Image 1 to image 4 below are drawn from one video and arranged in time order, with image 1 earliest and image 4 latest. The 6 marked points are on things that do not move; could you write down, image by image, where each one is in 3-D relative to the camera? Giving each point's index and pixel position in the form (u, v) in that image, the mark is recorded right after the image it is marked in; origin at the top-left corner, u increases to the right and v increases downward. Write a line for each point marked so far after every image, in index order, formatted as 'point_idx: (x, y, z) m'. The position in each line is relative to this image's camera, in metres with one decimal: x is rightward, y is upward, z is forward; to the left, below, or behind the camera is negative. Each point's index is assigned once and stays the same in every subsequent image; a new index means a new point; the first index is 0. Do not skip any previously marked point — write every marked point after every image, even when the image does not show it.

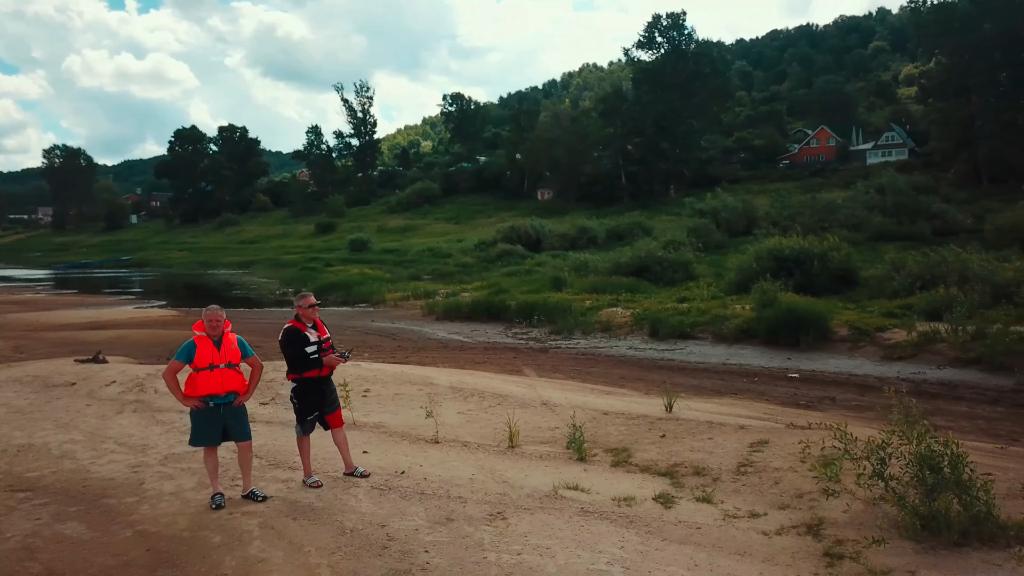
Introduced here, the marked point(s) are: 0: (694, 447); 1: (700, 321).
0: (+1.7, -1.4, +7.5) m
1: (+4.2, -0.7, +18.3) m
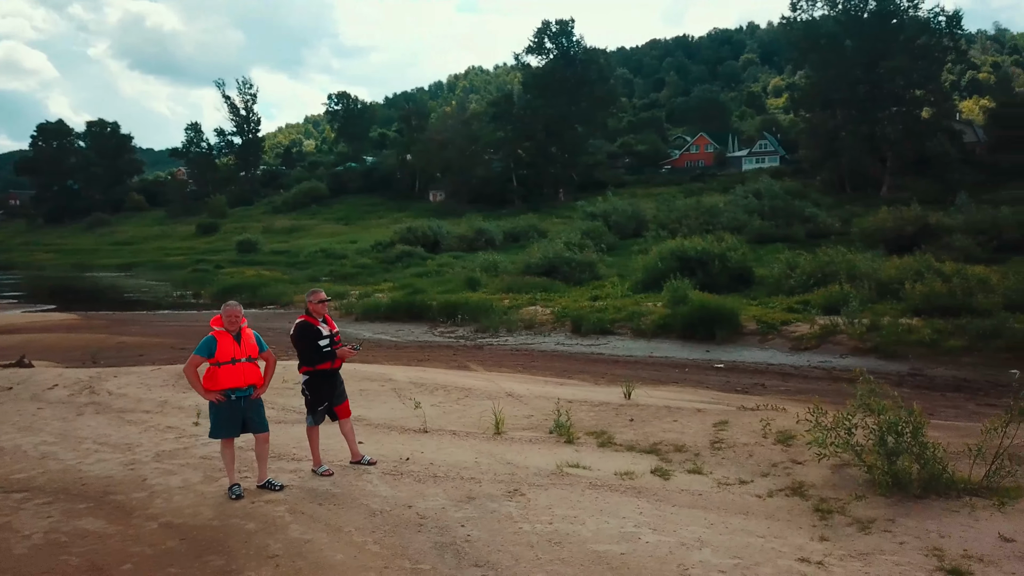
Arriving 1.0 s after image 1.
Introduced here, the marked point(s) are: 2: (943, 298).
0: (+1.5, -1.4, +8.2) m
1: (+2.5, -0.7, +19.2) m
2: (+8.7, -0.2, +16.7) m
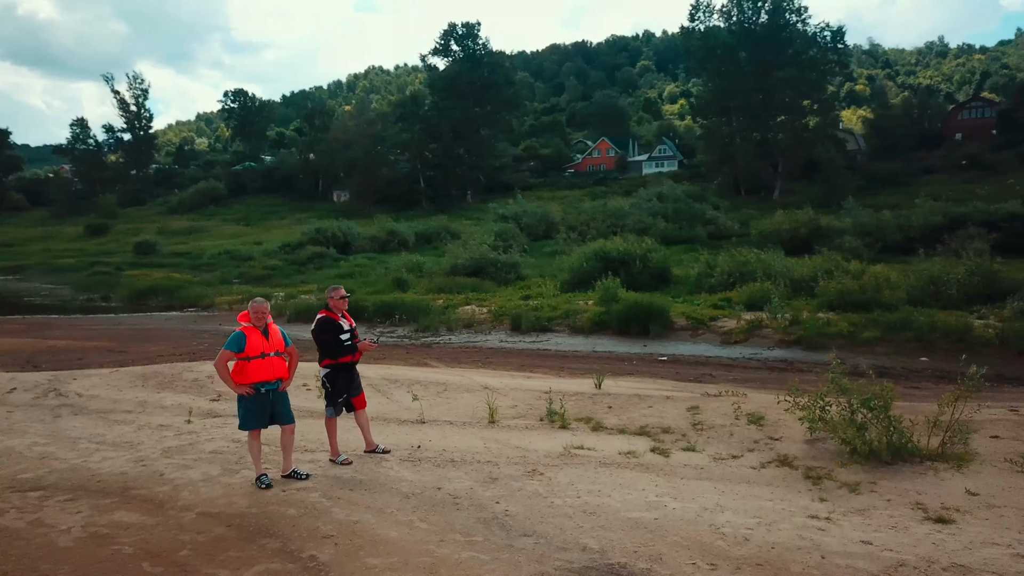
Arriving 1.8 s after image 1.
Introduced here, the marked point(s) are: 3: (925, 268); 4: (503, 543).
0: (+1.4, -1.3, +8.8) m
1: (+1.0, -0.6, +19.9) m
2: (+7.5, -0.2, +18.2) m
3: (+9.8, +0.5, +19.7) m
4: (0.0, -1.6, +5.3) m
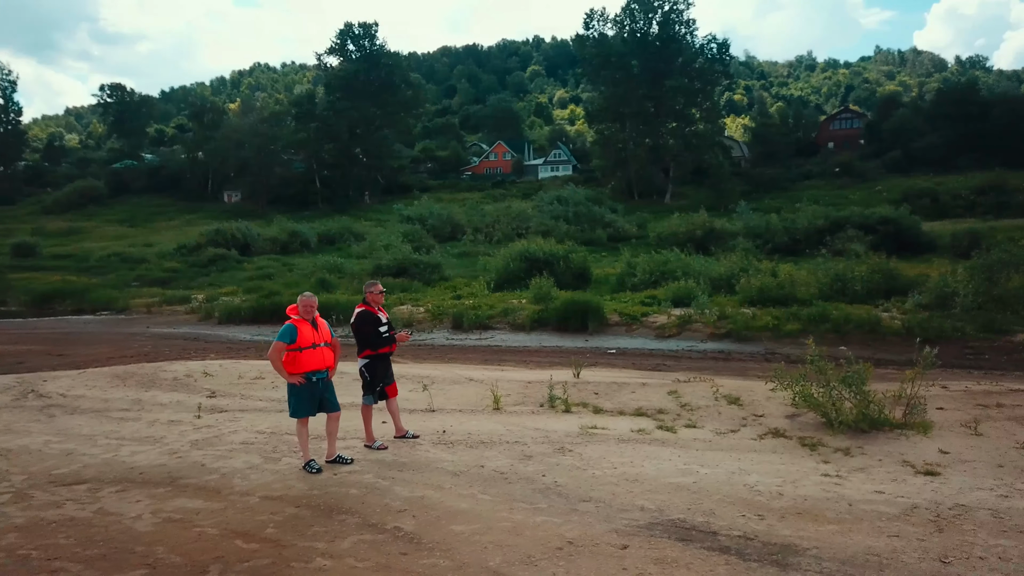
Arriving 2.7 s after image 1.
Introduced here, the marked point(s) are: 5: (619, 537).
0: (+1.4, -1.3, +9.6) m
1: (-0.5, -0.6, +20.6) m
2: (+6.2, -0.1, +19.7) m
3: (+8.3, +0.6, +21.6) m
4: (+0.4, -1.6, +6.0) m
5: (+0.7, -1.6, +5.4) m
